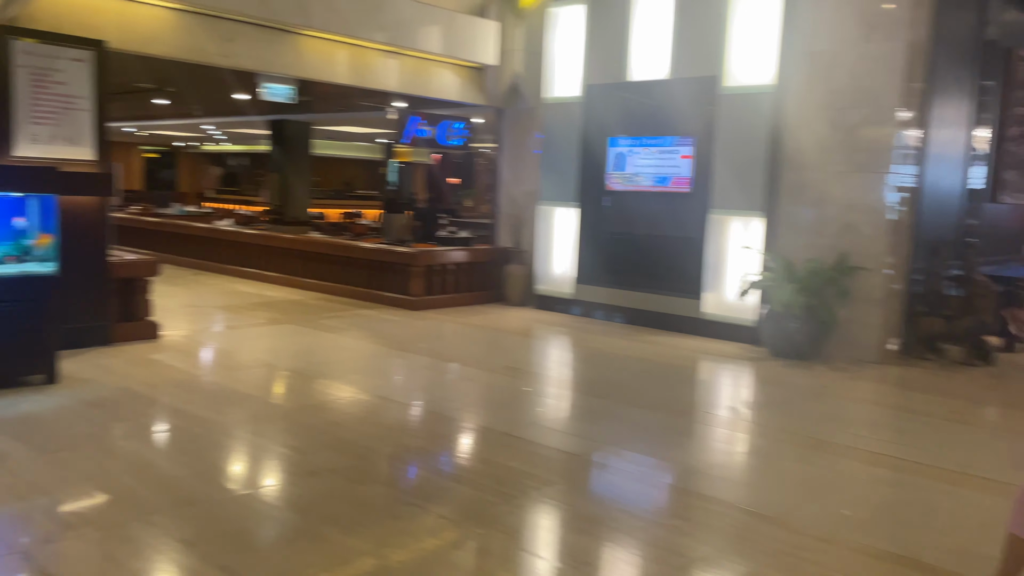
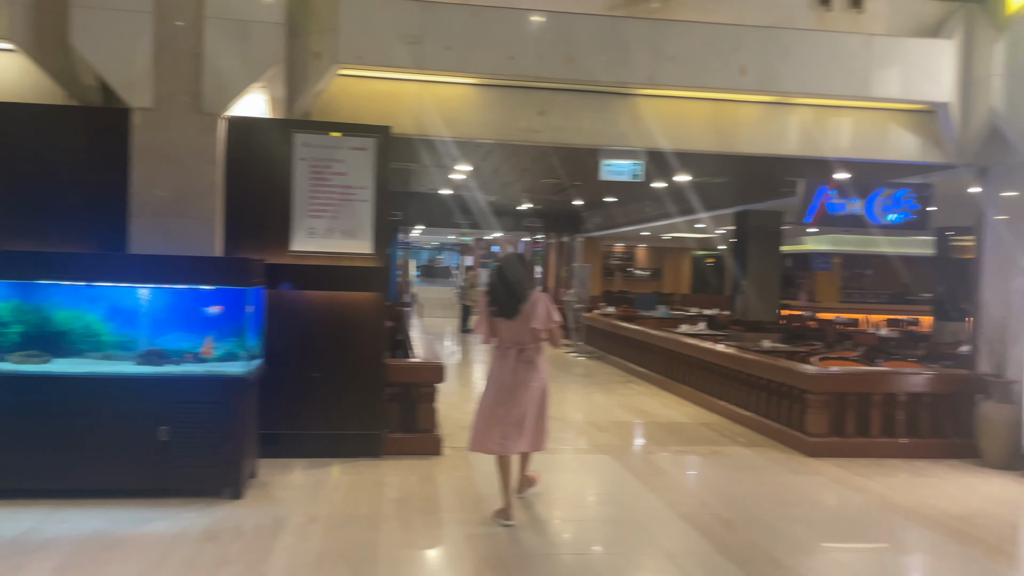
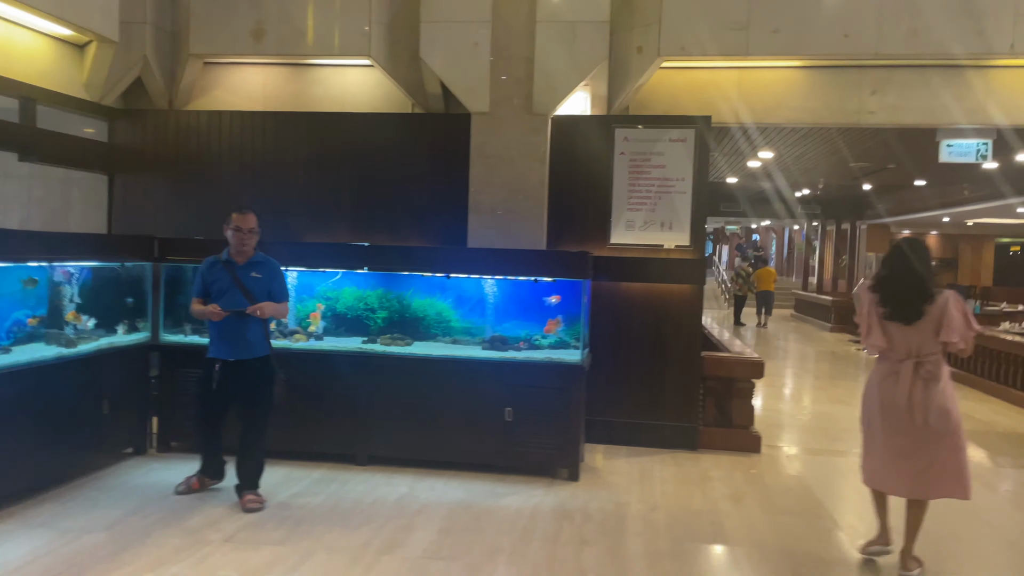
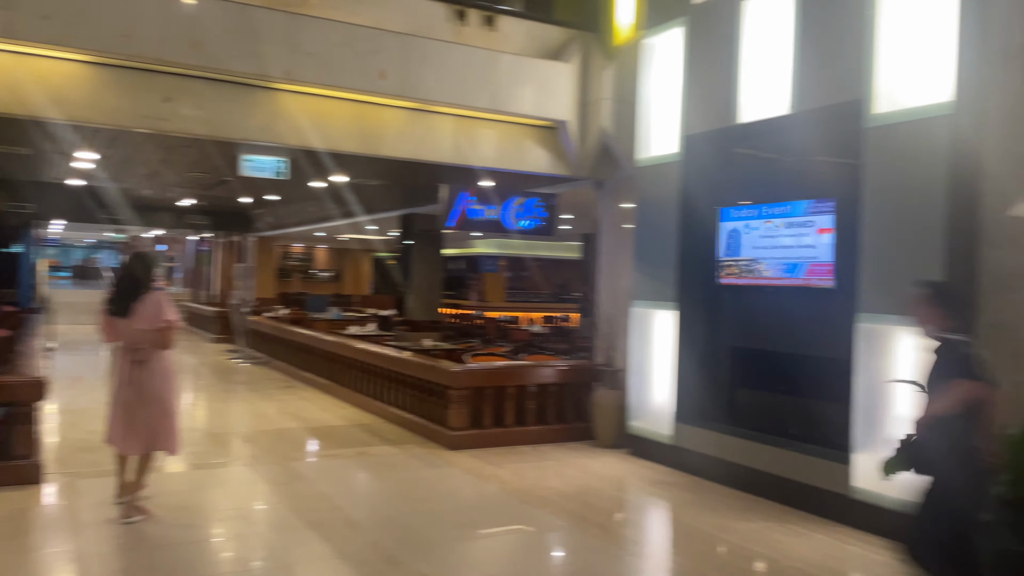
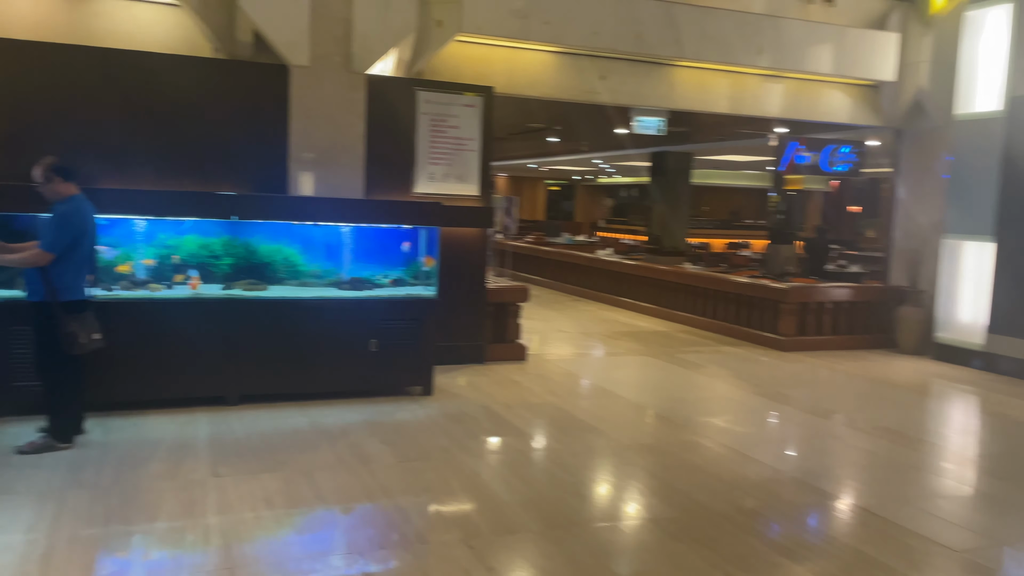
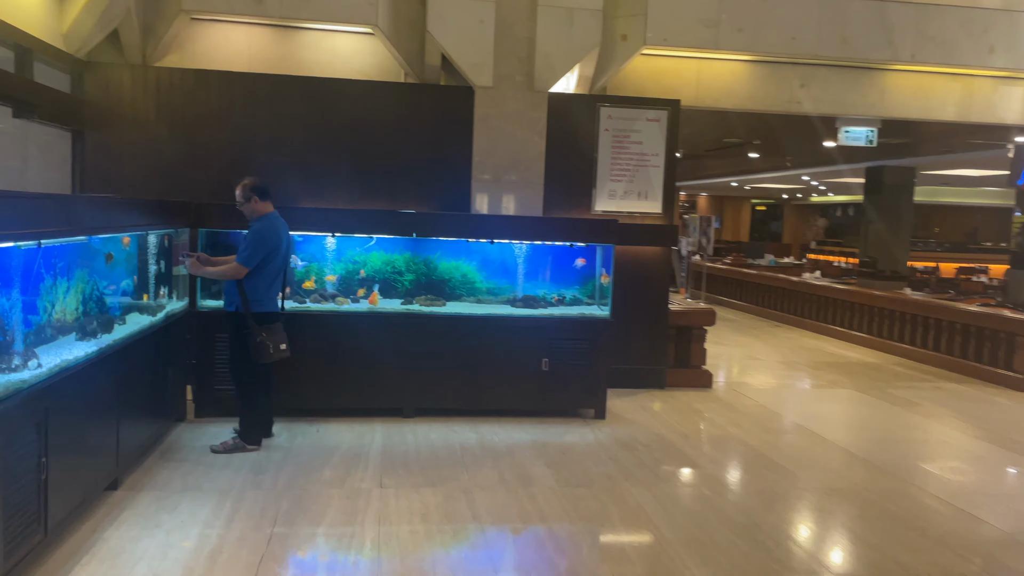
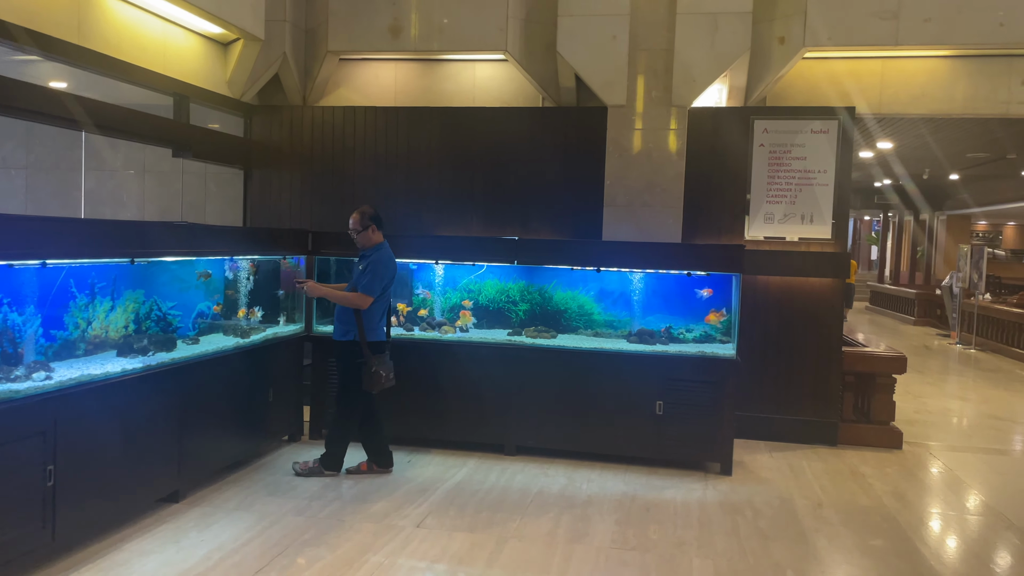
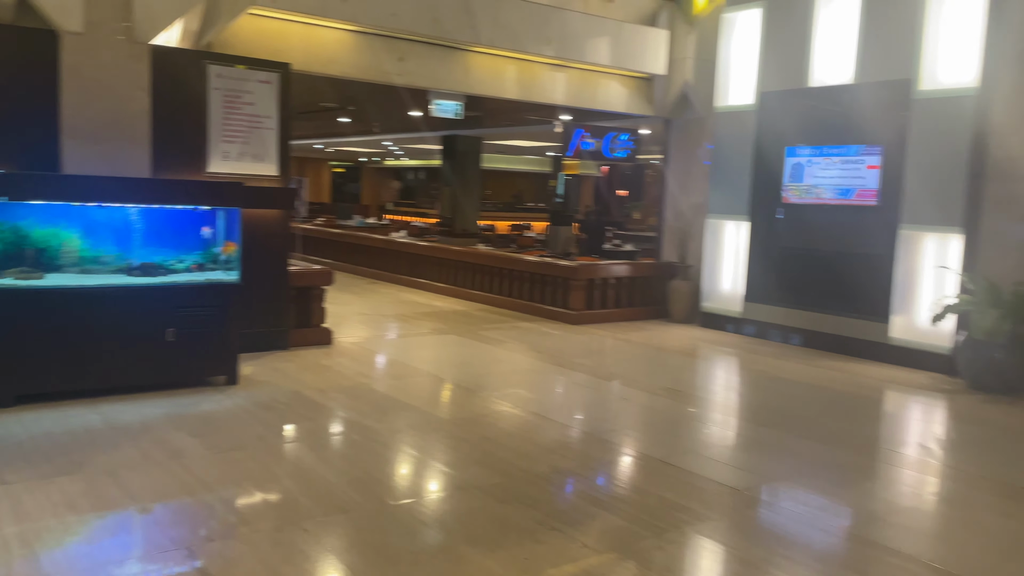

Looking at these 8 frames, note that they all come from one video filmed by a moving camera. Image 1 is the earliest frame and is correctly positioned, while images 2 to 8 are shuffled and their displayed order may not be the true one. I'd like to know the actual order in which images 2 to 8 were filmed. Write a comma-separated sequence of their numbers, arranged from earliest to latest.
8, 5, 6, 7, 3, 2, 4
